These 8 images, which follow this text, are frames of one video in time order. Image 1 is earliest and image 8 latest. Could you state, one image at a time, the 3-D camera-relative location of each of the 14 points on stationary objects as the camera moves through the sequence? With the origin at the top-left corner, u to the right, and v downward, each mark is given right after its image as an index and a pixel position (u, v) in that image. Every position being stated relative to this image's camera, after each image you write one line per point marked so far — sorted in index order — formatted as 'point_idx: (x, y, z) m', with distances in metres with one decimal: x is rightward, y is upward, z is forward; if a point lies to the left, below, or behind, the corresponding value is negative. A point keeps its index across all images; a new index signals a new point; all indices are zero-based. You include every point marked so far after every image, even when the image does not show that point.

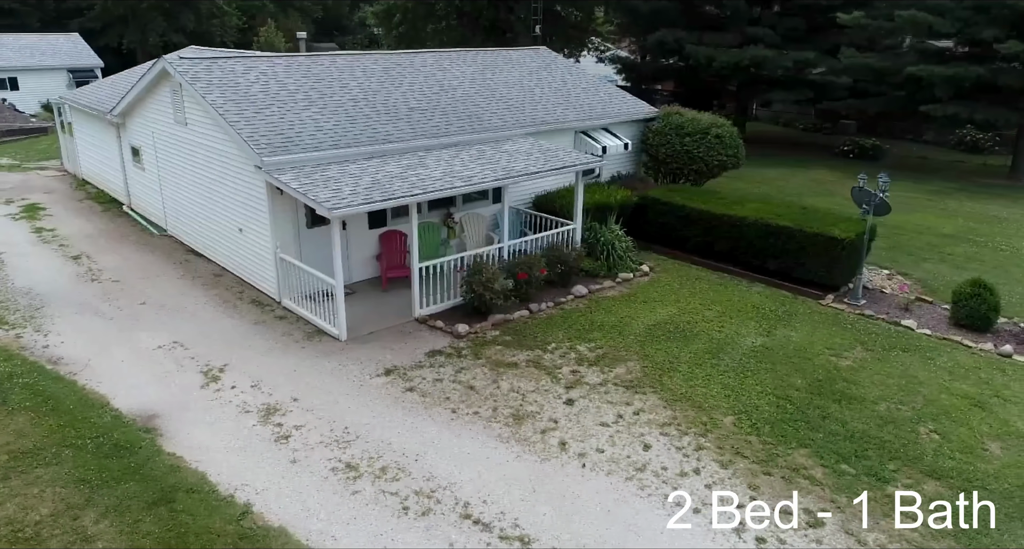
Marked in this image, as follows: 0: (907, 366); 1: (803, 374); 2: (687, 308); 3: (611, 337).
0: (+6.5, -1.5, +11.6) m
1: (+4.6, -1.6, +11.2) m
2: (+3.4, -0.7, +13.9) m
3: (+1.8, -1.1, +12.6) m
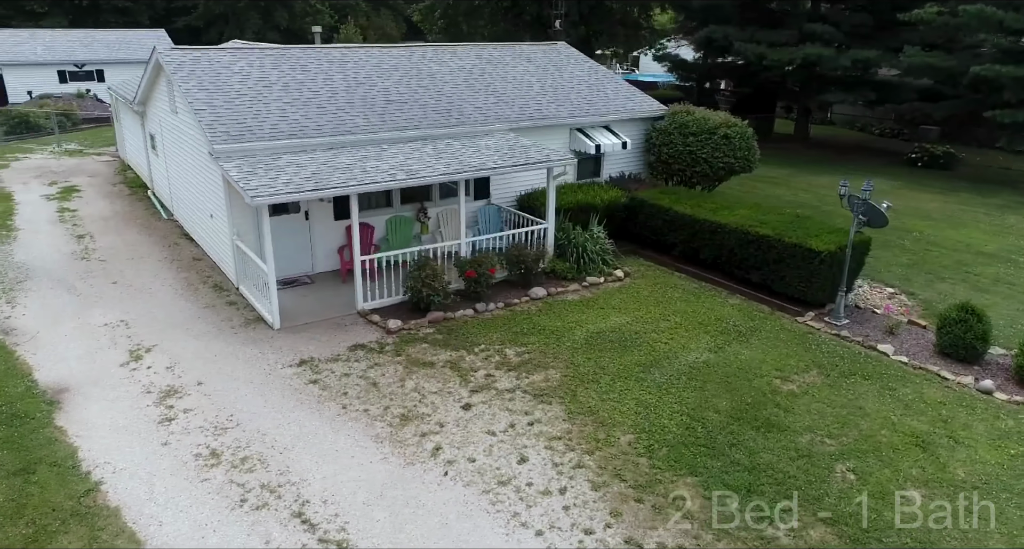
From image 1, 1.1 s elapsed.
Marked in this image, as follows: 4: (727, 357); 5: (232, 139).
0: (+5.1, -1.8, +10.4) m
1: (+3.2, -1.8, +10.3) m
2: (+2.4, -0.8, +13.1) m
3: (+0.6, -1.2, +12.1) m
4: (+3.5, -1.4, +11.5) m
5: (-5.2, +2.5, +13.0) m
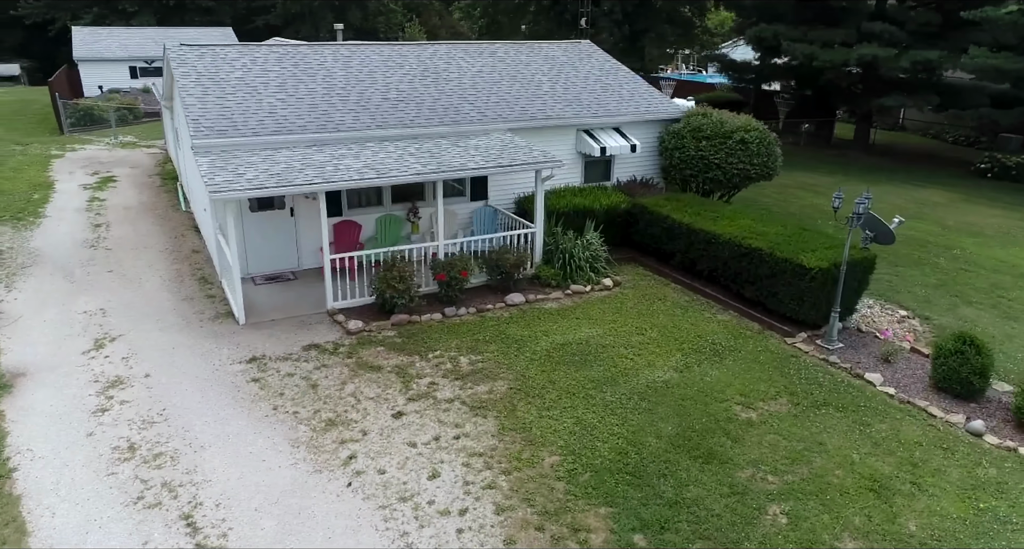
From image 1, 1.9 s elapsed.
0: (+4.2, -2.1, +9.5) m
1: (+2.3, -2.0, +9.5) m
2: (+1.8, -1.0, +12.4) m
3: (-0.1, -1.3, +11.6) m
4: (+2.7, -1.6, +10.7) m
5: (-5.6, +2.6, +13.2) m
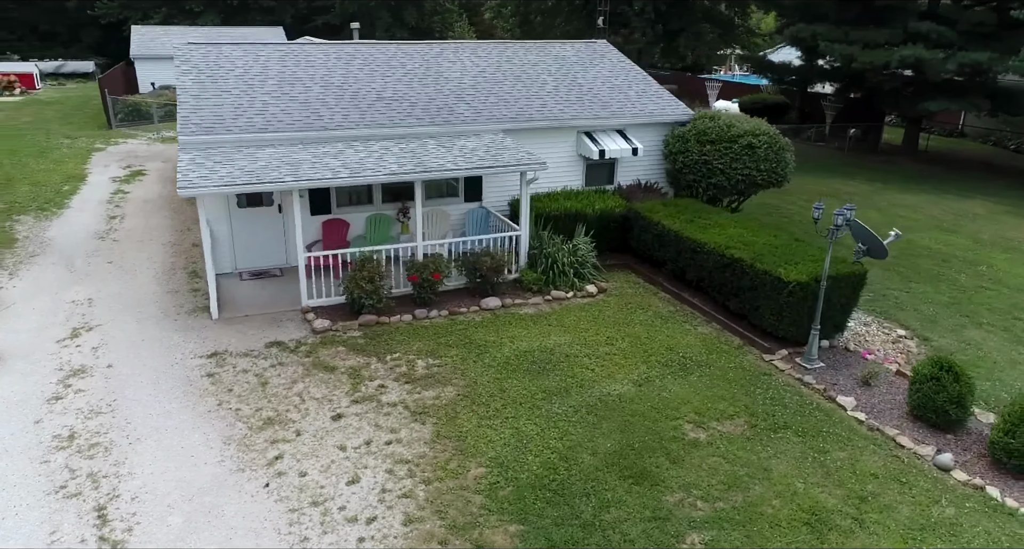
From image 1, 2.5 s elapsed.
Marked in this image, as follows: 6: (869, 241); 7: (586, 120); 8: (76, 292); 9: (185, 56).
0: (+3.3, -2.3, +8.9) m
1: (+1.4, -2.1, +9.1) m
2: (+1.3, -1.1, +12.0) m
3: (-0.7, -1.3, +11.4) m
4: (+2.0, -1.7, +10.3) m
5: (-6.0, +2.7, +13.4) m
6: (+5.9, +0.6, +11.7) m
7: (+1.7, +3.6, +16.6) m
8: (-8.5, -0.3, +13.7) m
9: (-7.4, +5.0, +15.9) m
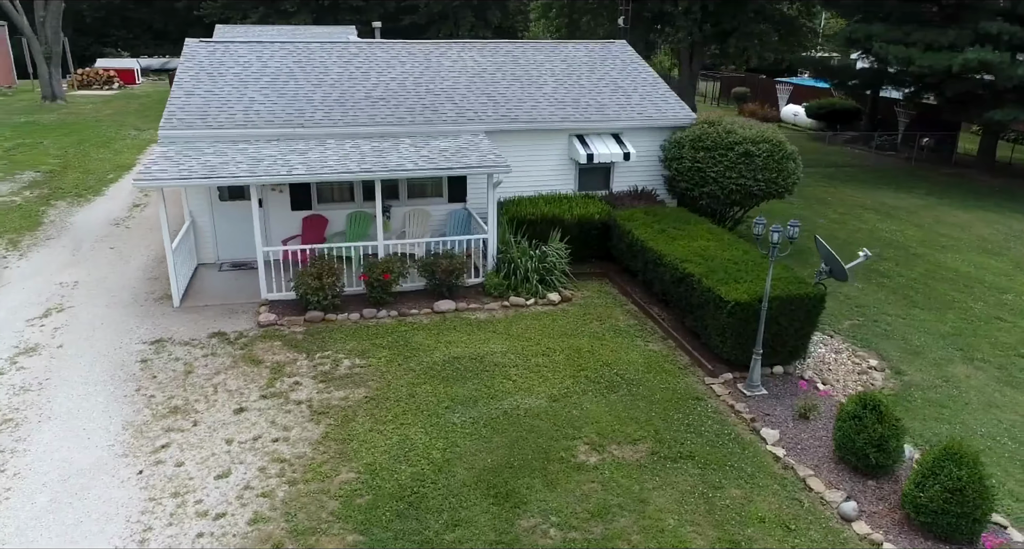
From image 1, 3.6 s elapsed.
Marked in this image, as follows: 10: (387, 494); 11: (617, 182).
0: (+1.8, -2.5, +8.3) m
1: (-0.1, -2.3, +8.8) m
2: (+0.2, -1.2, +11.6) m
3: (-1.9, -1.4, +11.3) m
4: (+0.6, -1.9, +9.9) m
5: (-6.6, +3.0, +14.0) m
6: (+4.8, +0.2, +10.7) m
7: (+1.5, +3.5, +16.1) m
8: (-9.2, 0.0, +14.6) m
9: (-7.6, +5.2, +16.6) m
10: (-1.4, -2.5, +8.1) m
11: (+2.5, +2.2, +16.9) m
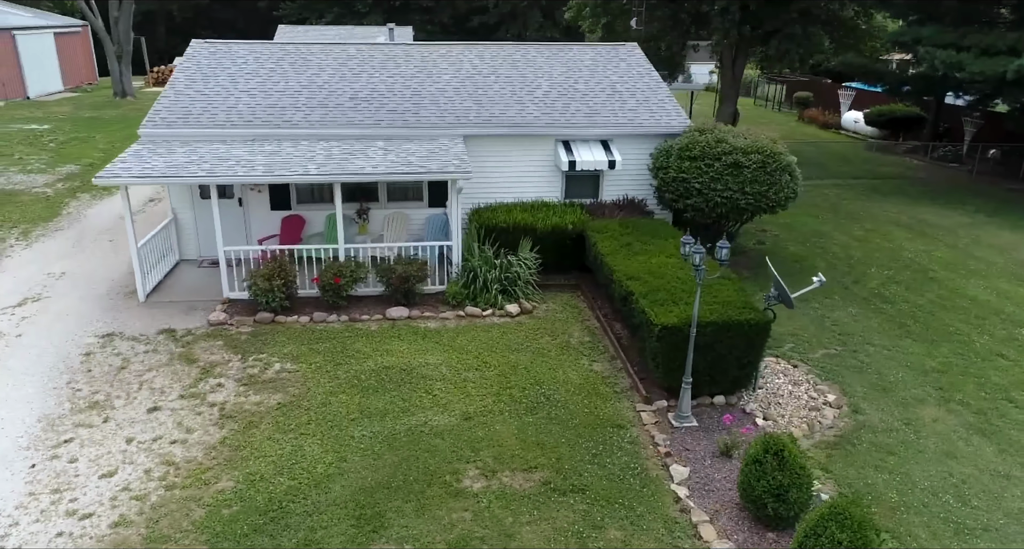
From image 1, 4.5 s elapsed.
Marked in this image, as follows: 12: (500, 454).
0: (+0.3, -2.7, +7.8) m
1: (-1.5, -2.4, +8.5) m
2: (-0.8, -1.4, +11.3) m
3: (-3.0, -1.4, +11.2) m
4: (-0.6, -2.1, +9.5) m
5: (-7.2, +3.1, +14.4) m
6: (+3.7, -0.2, +9.8) m
7: (+1.1, +3.2, +15.6) m
8: (-9.8, +0.2, +15.3) m
9: (-7.8, +5.4, +17.1) m
10: (-2.9, -2.6, +8.0) m
11: (+2.2, +1.9, +16.2) m
12: (-0.1, -2.3, +8.9) m
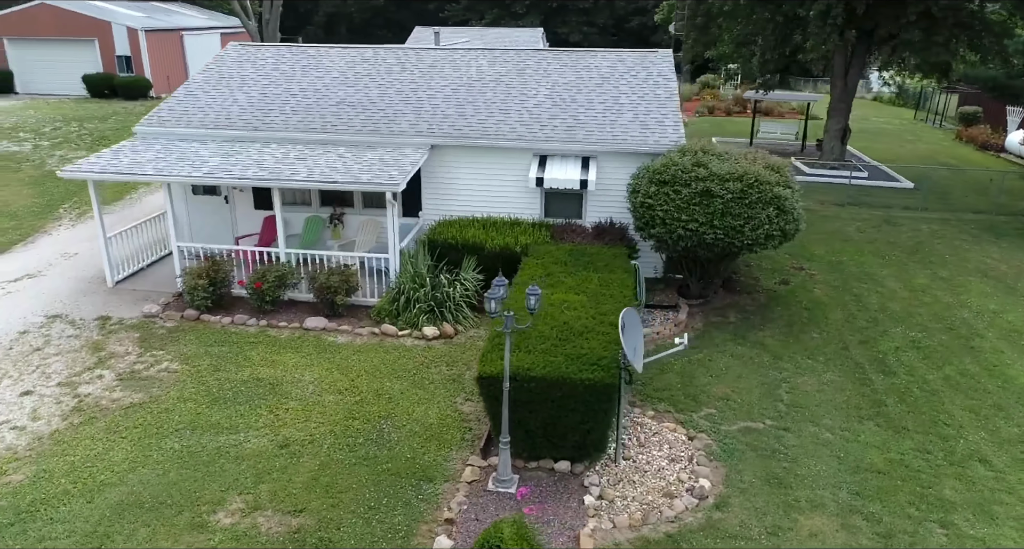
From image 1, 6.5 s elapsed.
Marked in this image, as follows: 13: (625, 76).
0: (-2.7, -3.0, +7.2) m
1: (-4.2, -2.6, +8.3) m
2: (-2.8, -1.7, +10.8) m
3: (-4.9, -1.5, +11.2) m
4: (-3.1, -2.3, +9.0) m
5: (-7.8, +3.3, +15.3) m
6: (+1.4, -0.8, +8.3) m
7: (+0.6, +2.7, +14.5) m
8: (-10.4, +0.7, +16.9) m
9: (-7.5, +5.6, +18.1) m
10: (-5.7, -2.7, +8.1) m
11: (+1.6, +1.3, +14.9) m
12: (-2.8, -2.6, +8.4) m
13: (+2.6, +4.6, +16.4) m
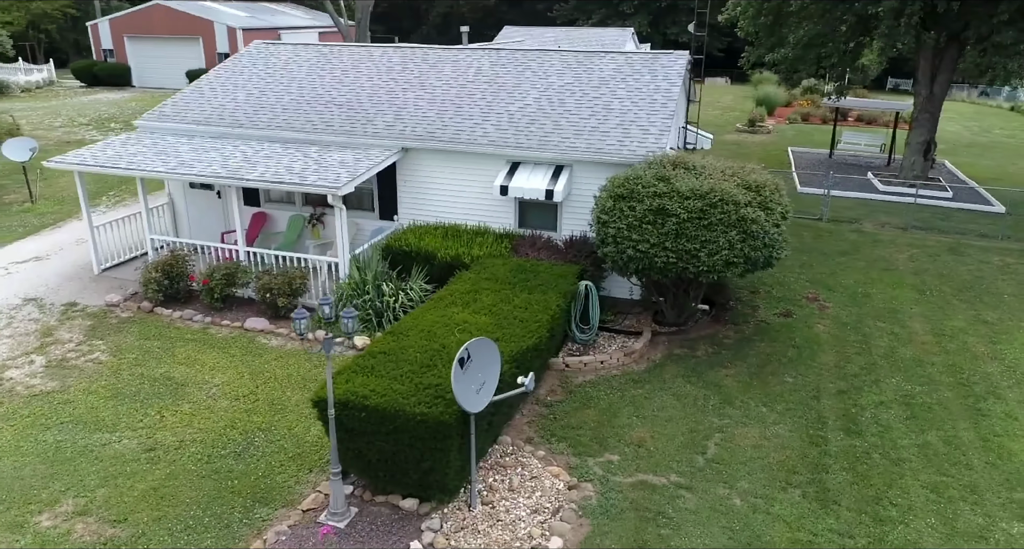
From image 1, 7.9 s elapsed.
0: (-4.8, -3.1, +7.0) m
1: (-6.1, -2.5, +8.3) m
2: (-4.2, -1.7, +10.6) m
3: (-6.2, -1.4, +11.4) m
4: (-4.8, -2.3, +8.9) m
5: (-8.0, +3.5, +15.8) m
6: (-0.5, -1.1, +7.4) m
7: (0.0, +2.5, +13.6) m
8: (-10.5, +1.1, +17.8) m
9: (-7.2, +5.8, +18.5) m
10: (-7.6, -2.5, +8.4) m
11: (+1.0, +1.0, +13.9) m
12: (-4.6, -2.6, +8.2) m
13: (+2.5, +4.2, +15.2) m
